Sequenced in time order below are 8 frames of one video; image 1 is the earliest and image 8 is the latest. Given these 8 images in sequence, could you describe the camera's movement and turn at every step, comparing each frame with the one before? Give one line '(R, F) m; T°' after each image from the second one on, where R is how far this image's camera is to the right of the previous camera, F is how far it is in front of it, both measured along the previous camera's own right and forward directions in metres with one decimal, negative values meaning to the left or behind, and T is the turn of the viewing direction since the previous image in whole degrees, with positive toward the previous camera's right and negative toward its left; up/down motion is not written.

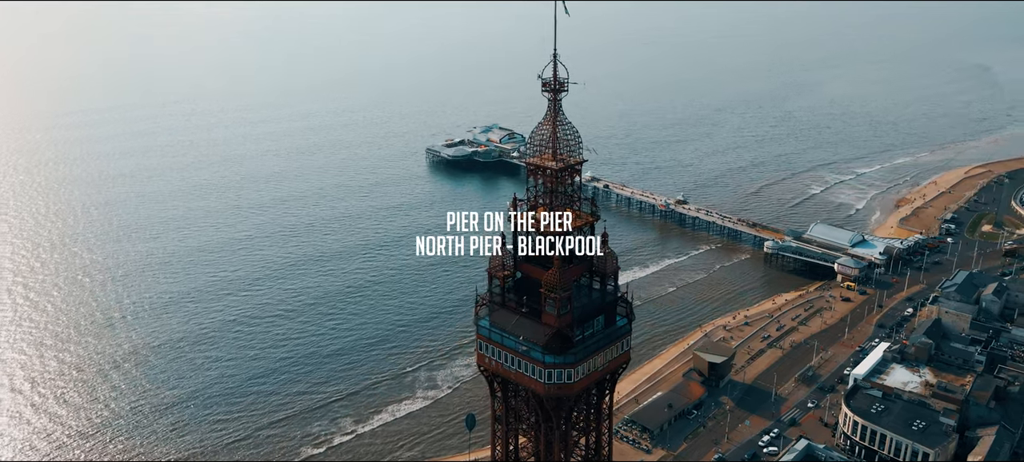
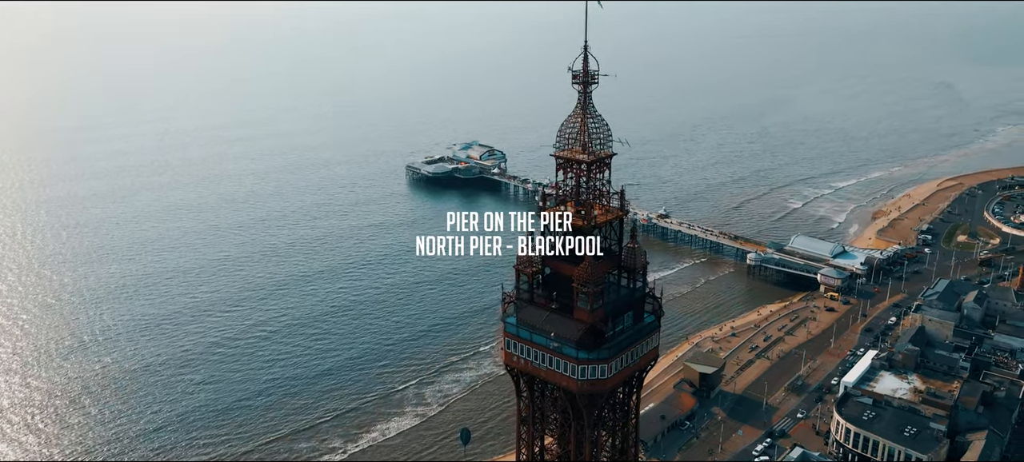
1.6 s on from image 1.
(-1.8, +0.4) m; +2°
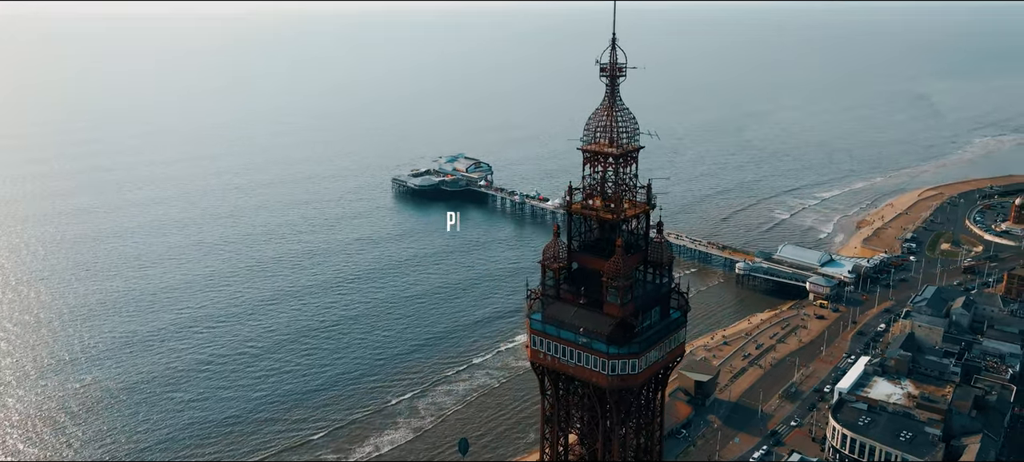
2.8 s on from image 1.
(-1.5, +0.3) m; +2°
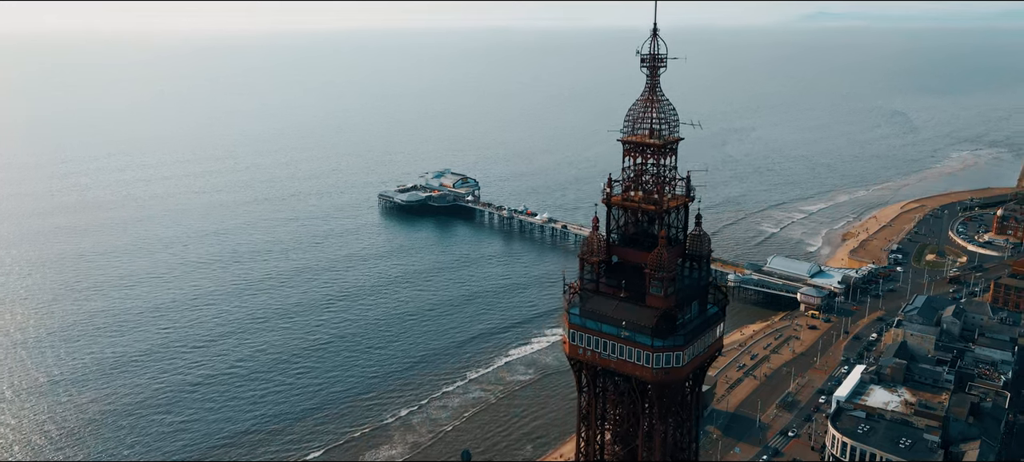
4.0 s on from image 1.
(-1.9, +0.4) m; +2°
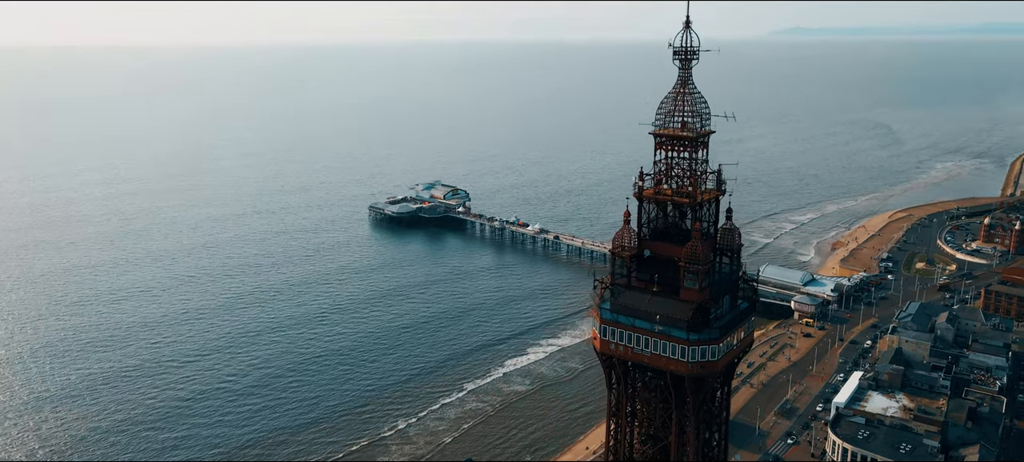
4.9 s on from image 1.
(-1.5, +0.3) m; +1°
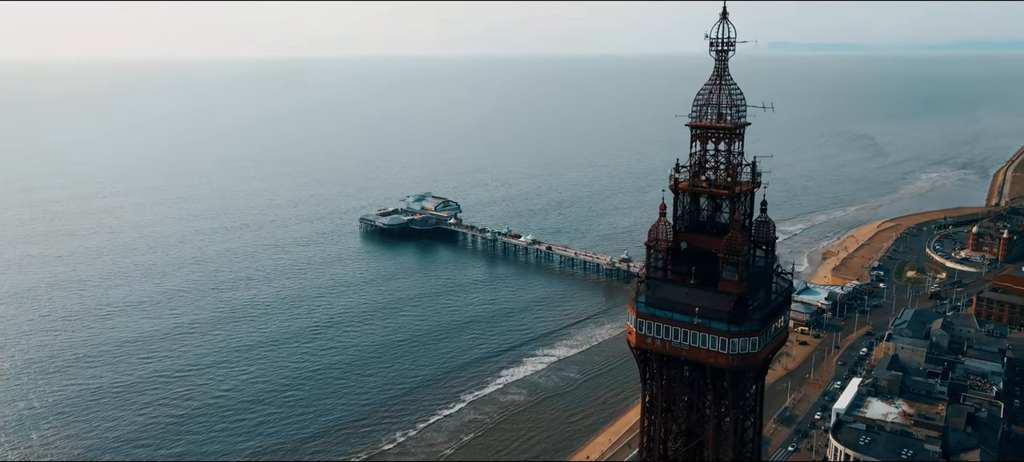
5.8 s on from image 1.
(-1.6, +0.3) m; +1°
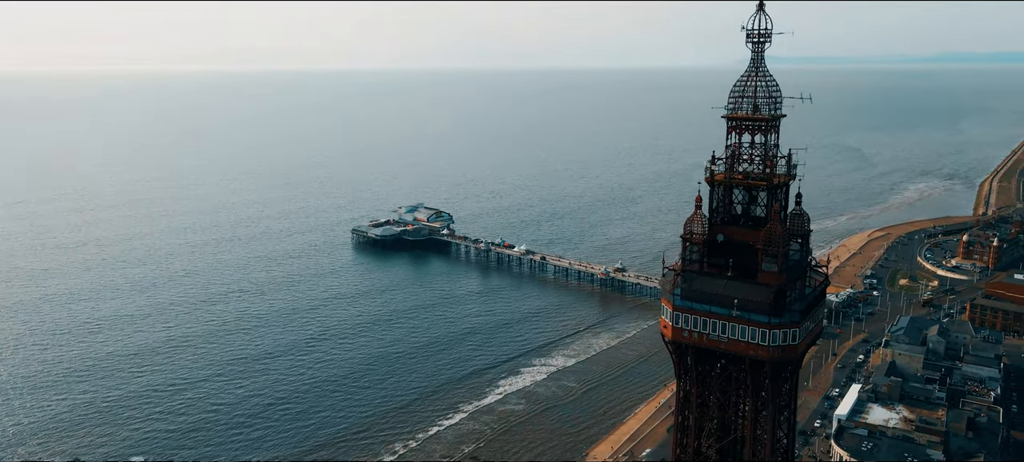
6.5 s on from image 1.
(-1.5, +0.3) m; +1°
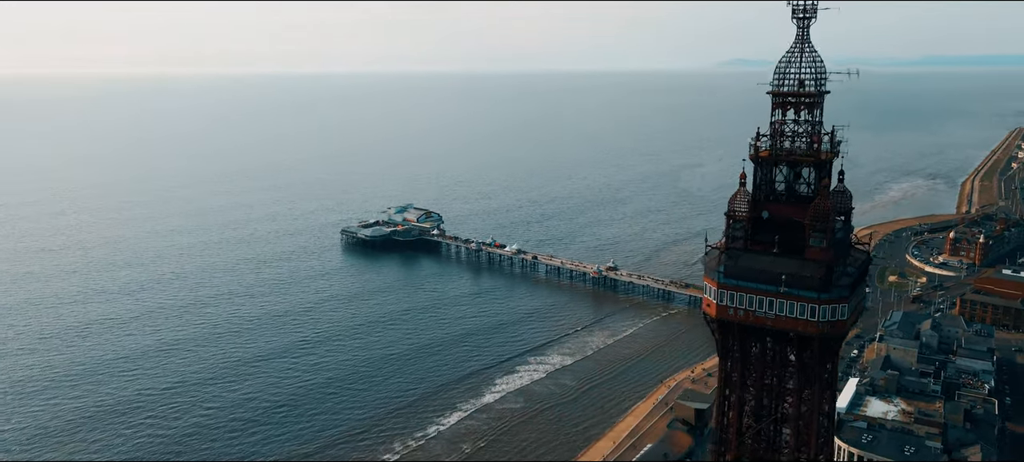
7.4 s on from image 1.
(-2.0, +0.3) m; +1°
